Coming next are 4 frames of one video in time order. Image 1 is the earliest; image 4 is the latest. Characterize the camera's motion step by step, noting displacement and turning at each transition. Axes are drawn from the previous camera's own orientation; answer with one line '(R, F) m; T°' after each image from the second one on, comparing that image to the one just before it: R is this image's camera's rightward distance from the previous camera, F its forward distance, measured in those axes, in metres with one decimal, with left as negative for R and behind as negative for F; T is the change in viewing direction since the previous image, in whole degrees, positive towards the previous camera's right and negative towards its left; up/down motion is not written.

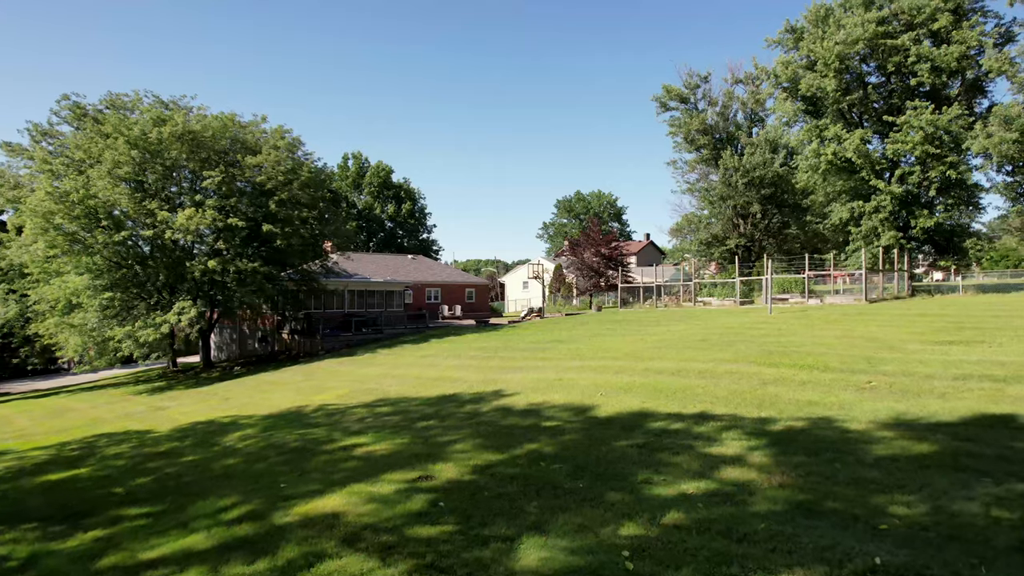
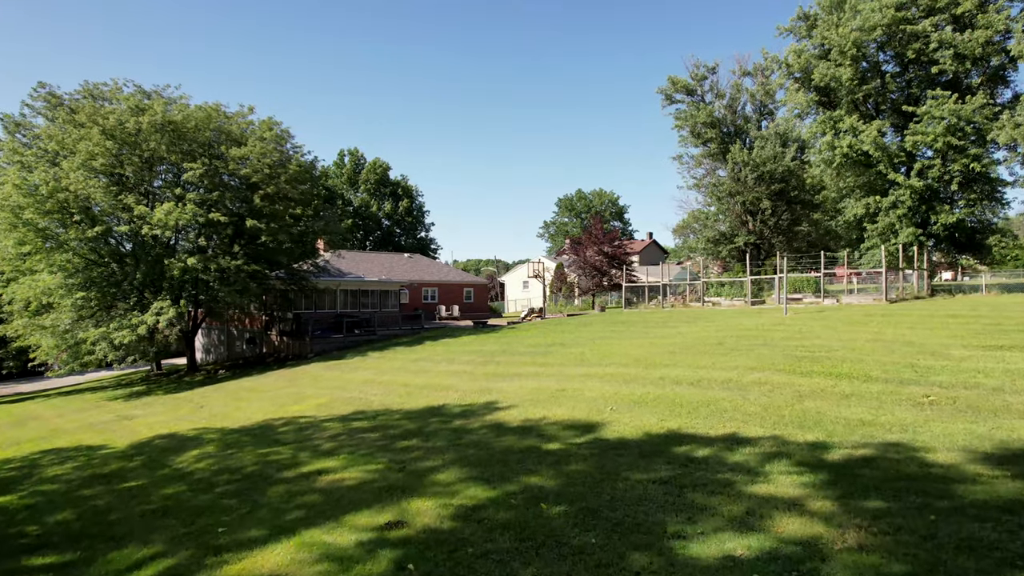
(+0.1, +1.2) m; 0°
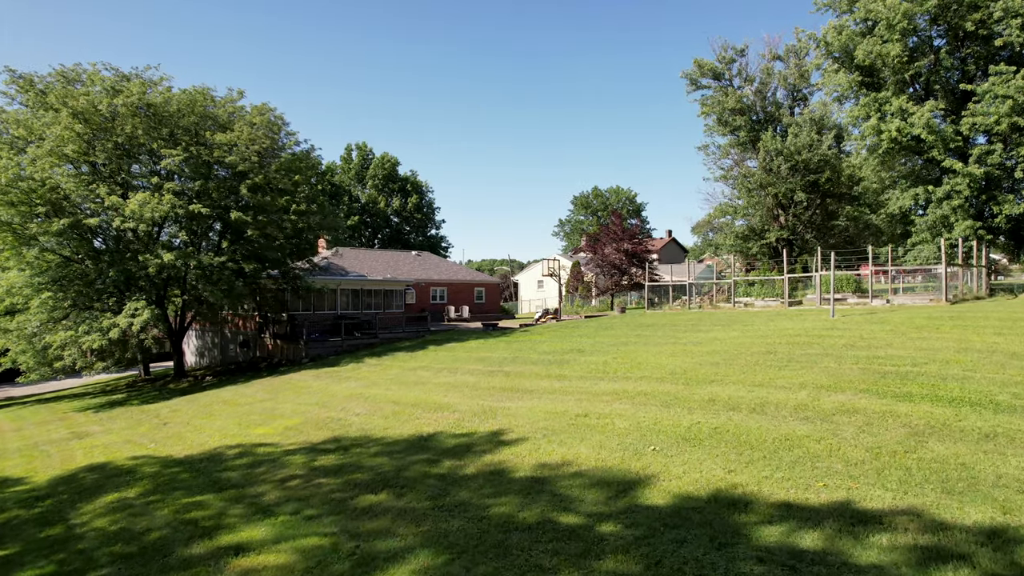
(+0.1, +2.1) m; -1°
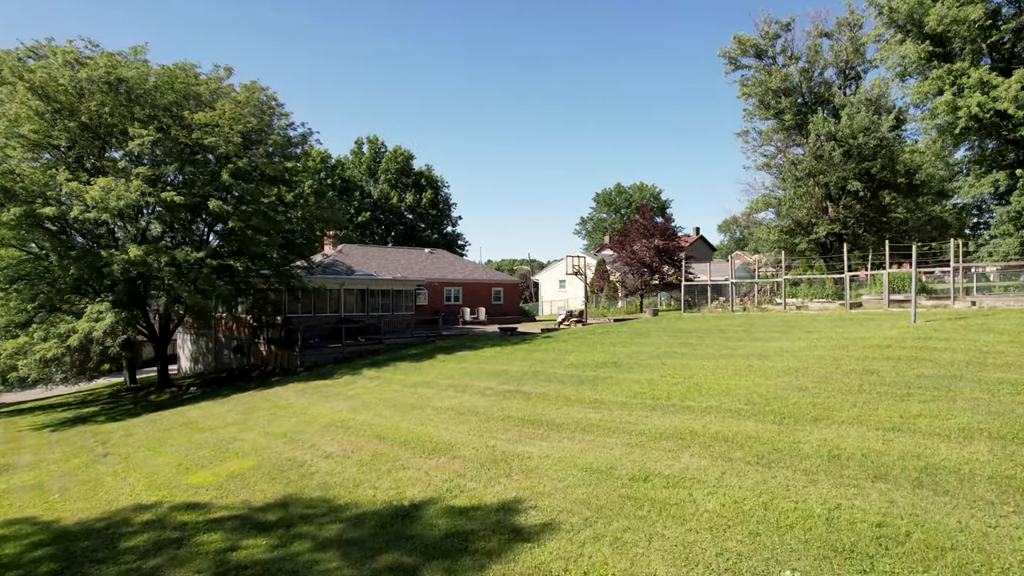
(0.0, +2.6) m; -2°
